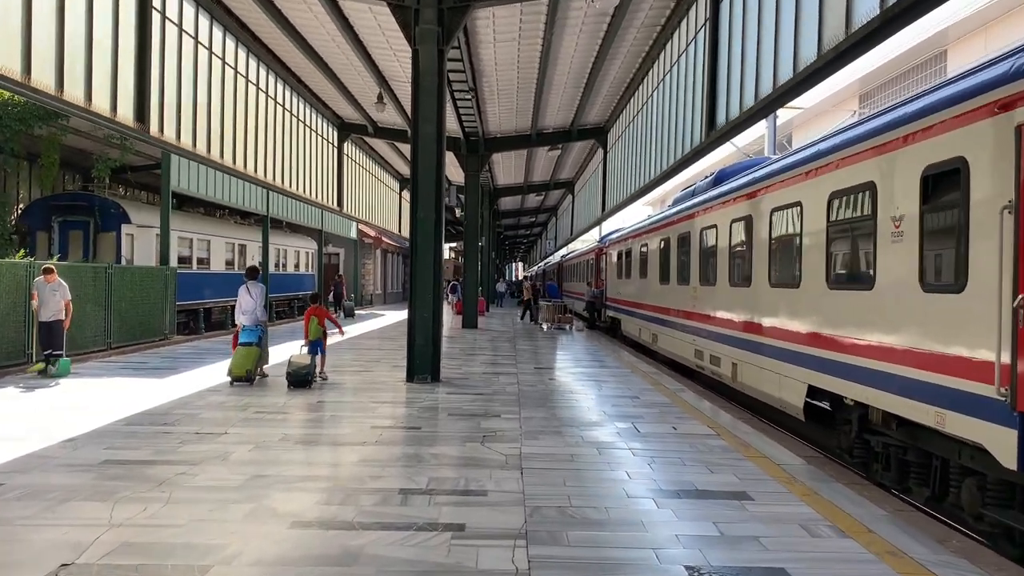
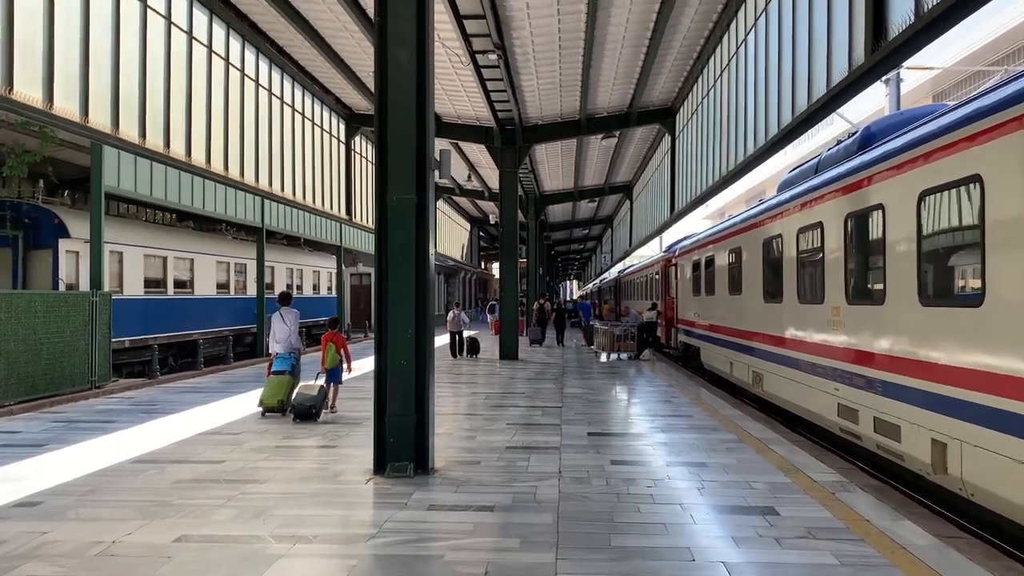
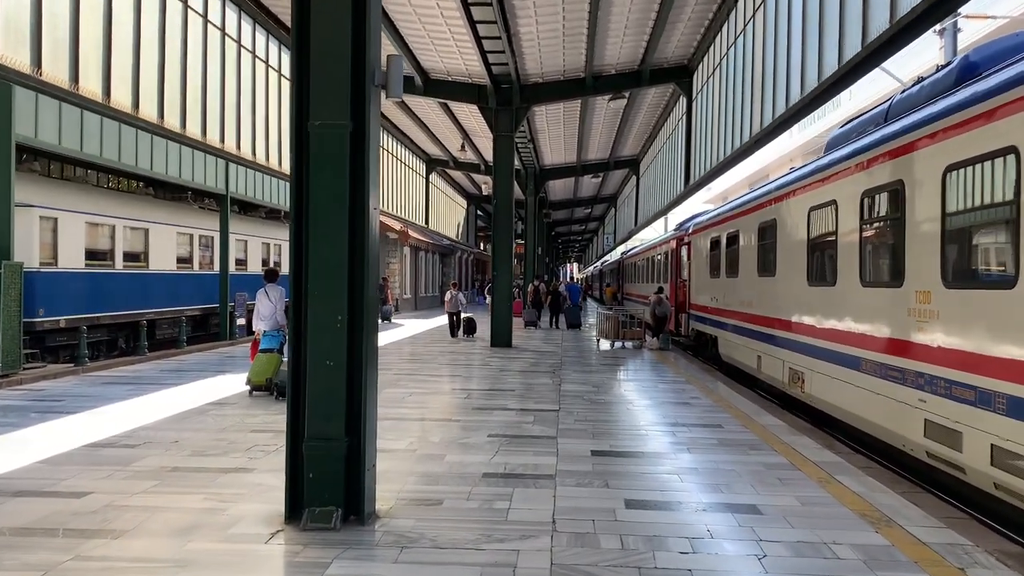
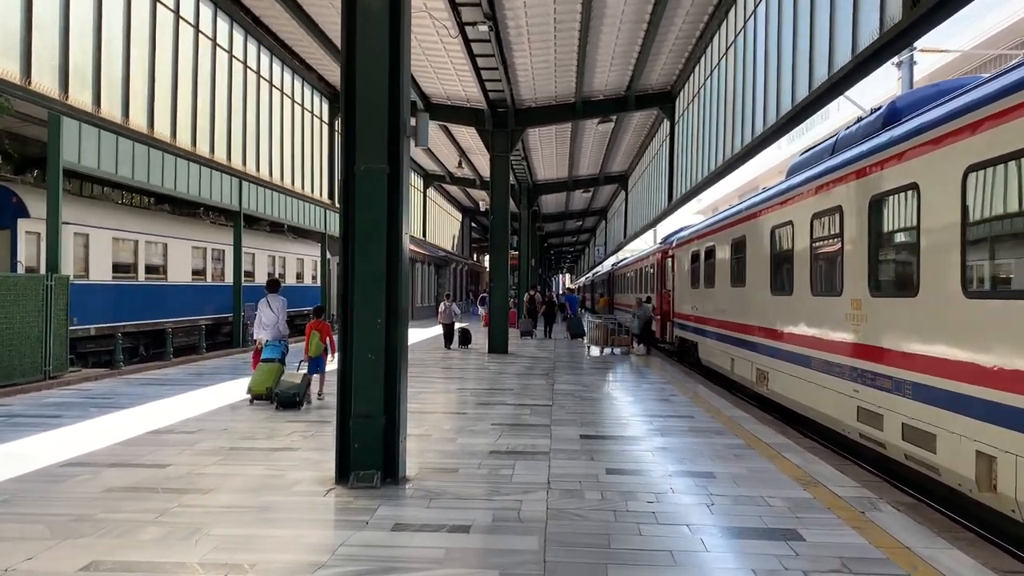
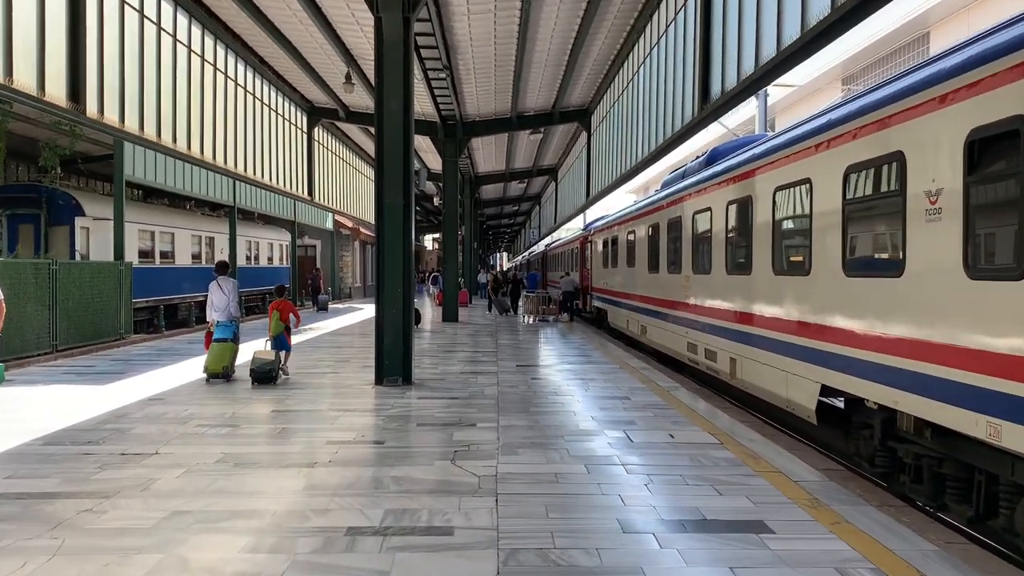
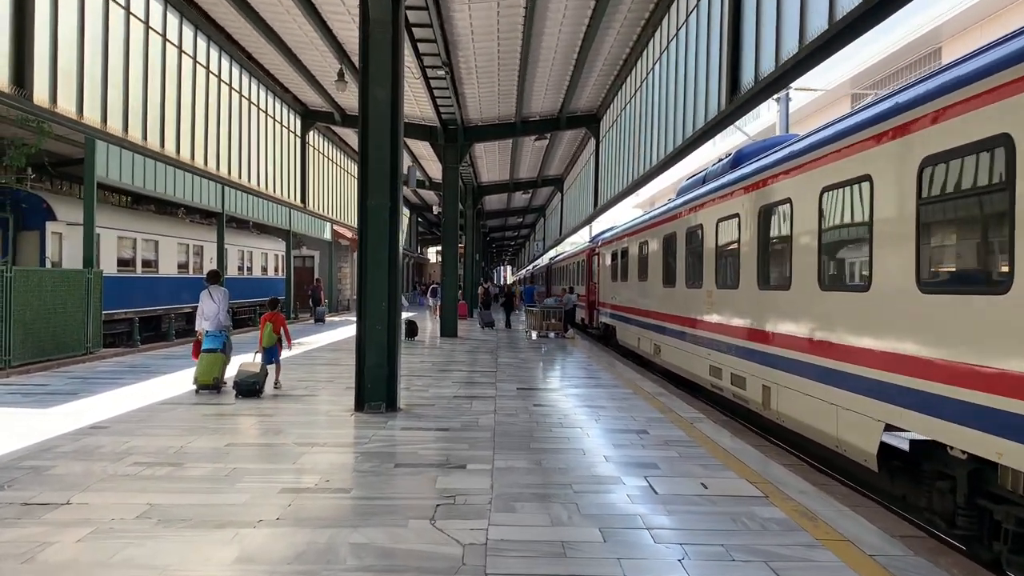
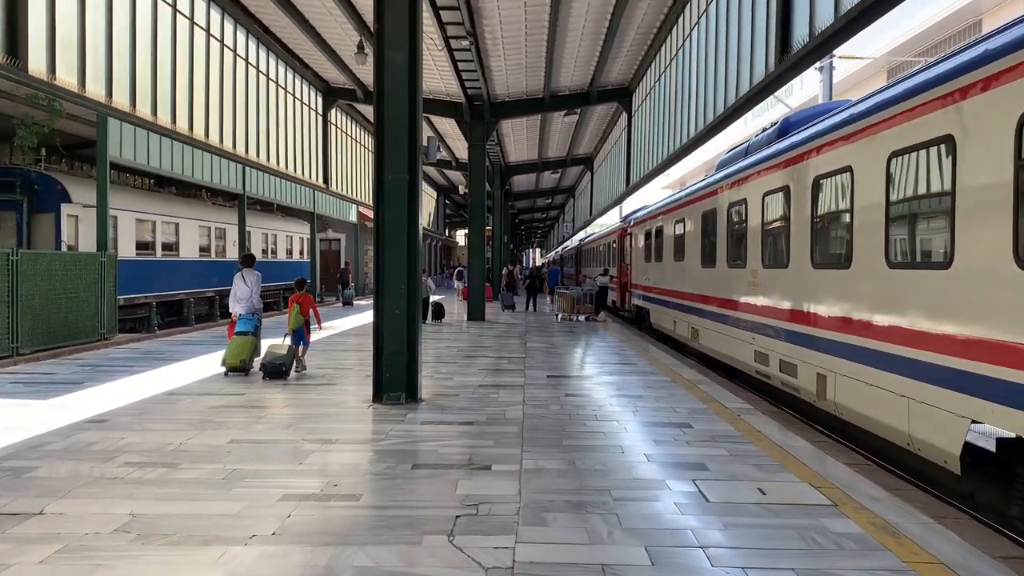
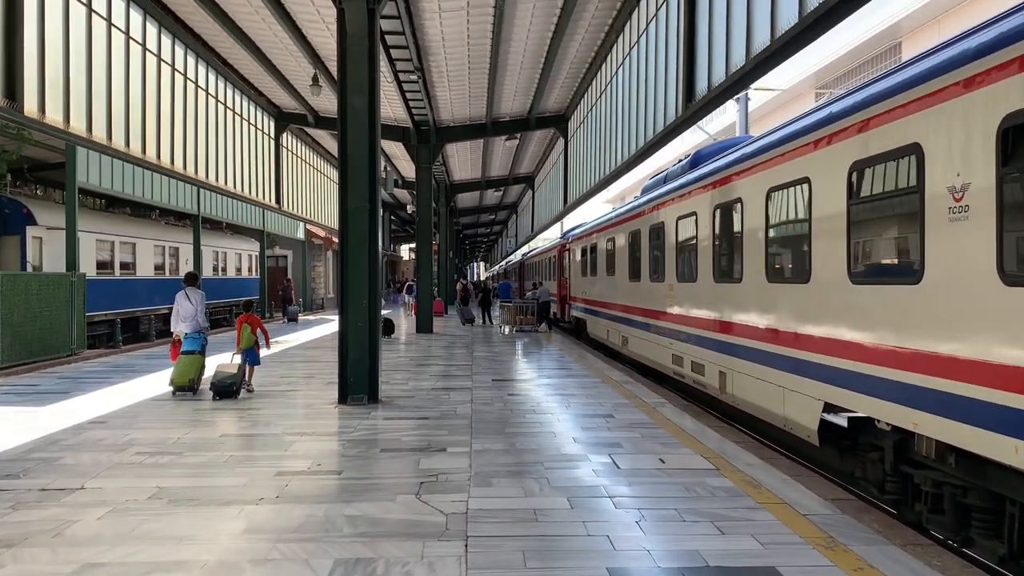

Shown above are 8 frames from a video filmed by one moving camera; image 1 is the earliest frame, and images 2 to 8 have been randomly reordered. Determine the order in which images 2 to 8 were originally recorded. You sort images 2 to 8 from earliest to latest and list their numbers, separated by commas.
5, 8, 6, 7, 2, 4, 3
